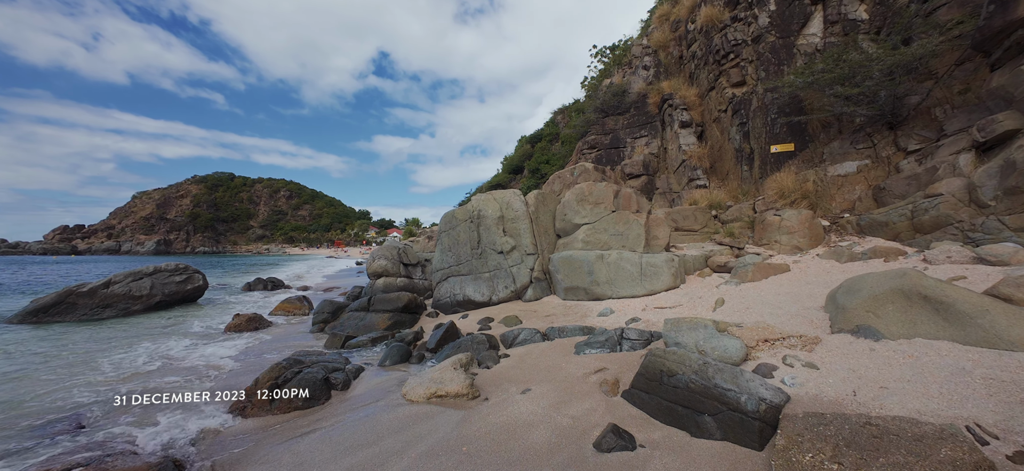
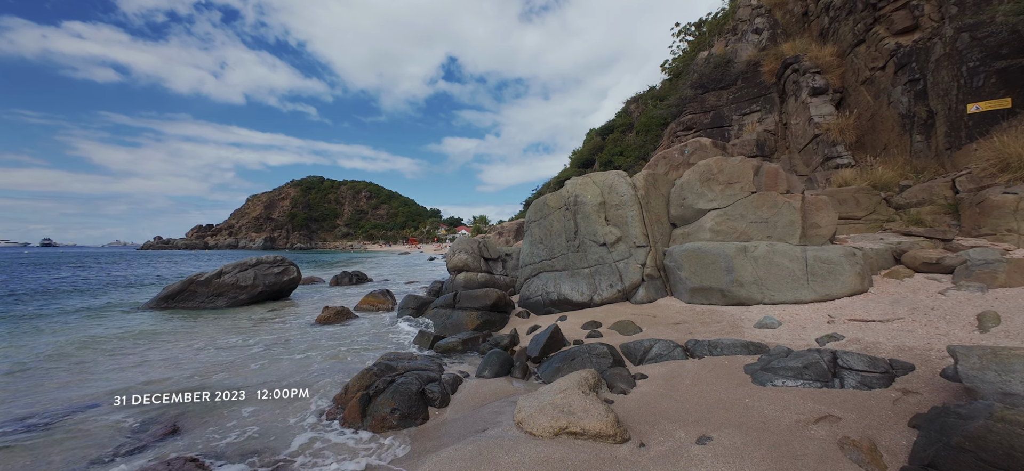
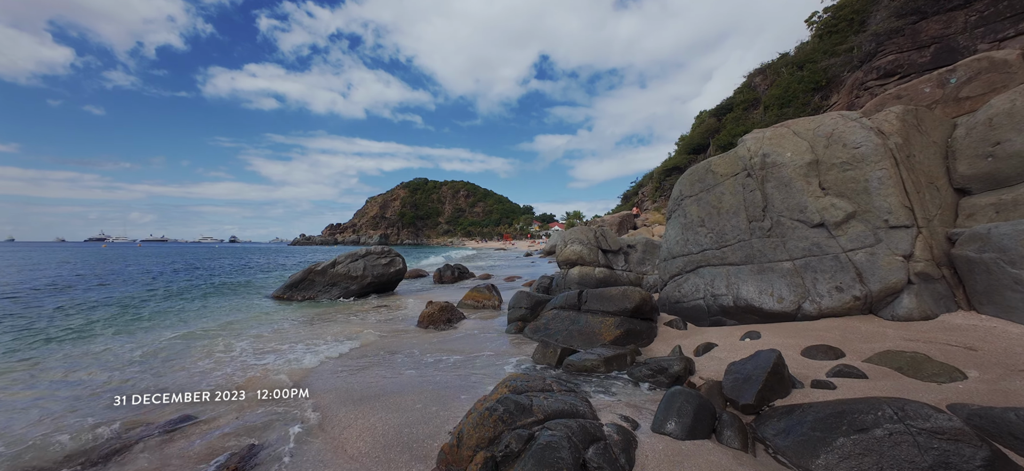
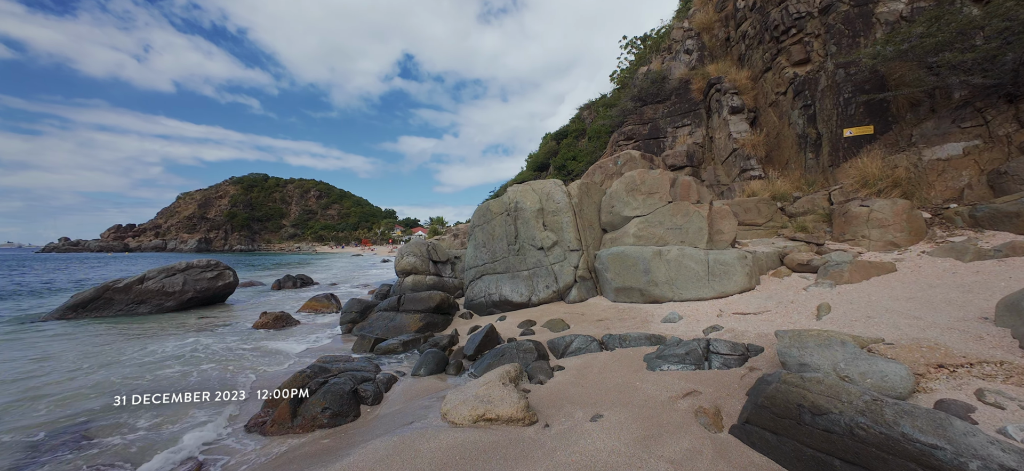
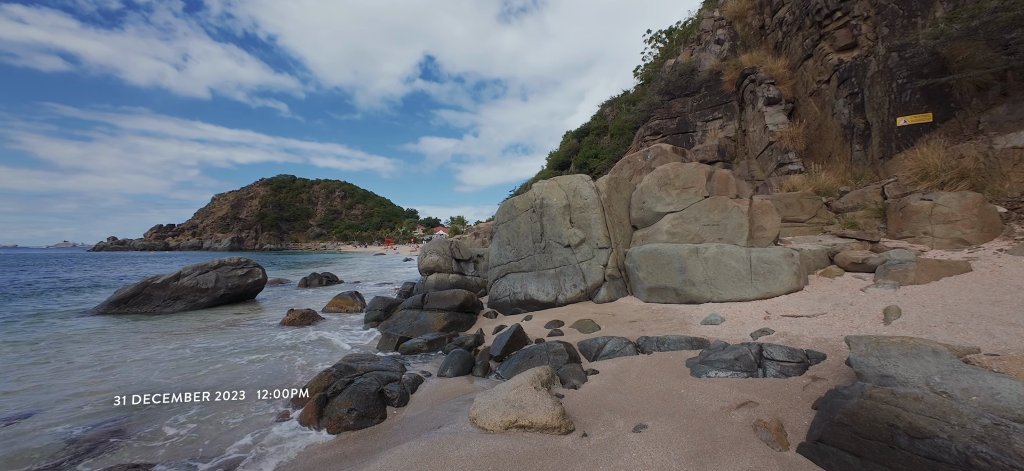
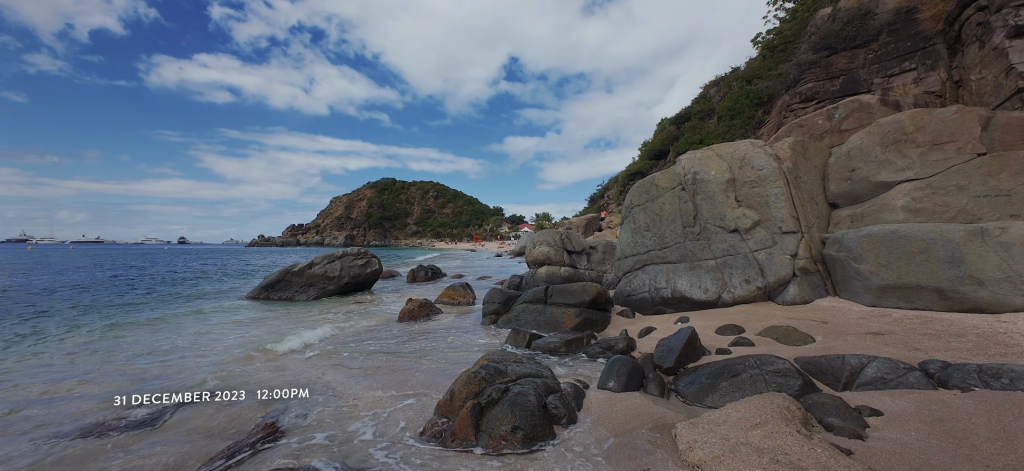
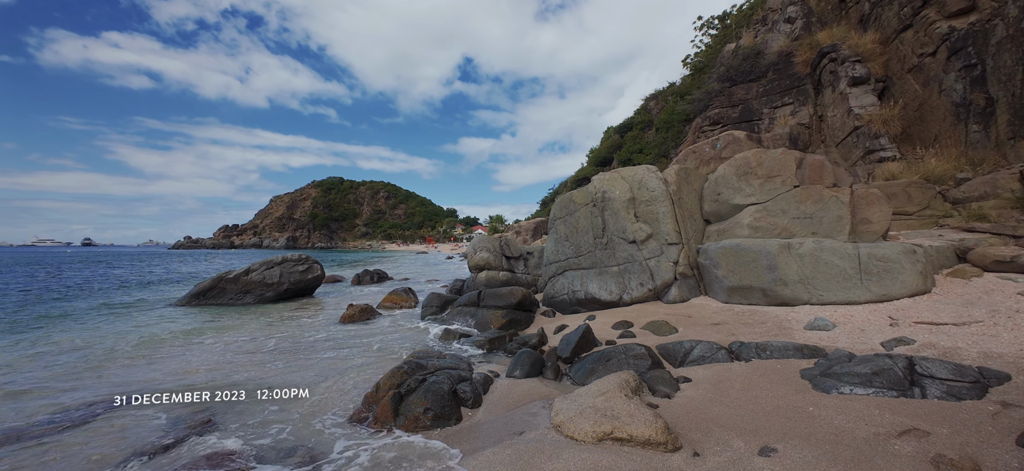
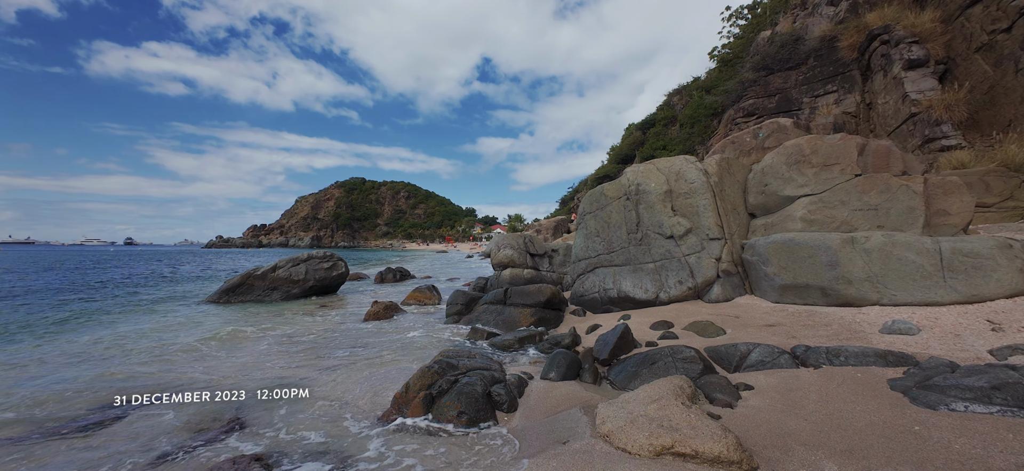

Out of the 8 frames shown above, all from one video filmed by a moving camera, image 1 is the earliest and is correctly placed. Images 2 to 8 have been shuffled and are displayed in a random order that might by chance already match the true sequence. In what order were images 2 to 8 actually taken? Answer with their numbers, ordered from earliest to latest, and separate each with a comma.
4, 5, 2, 7, 8, 6, 3
